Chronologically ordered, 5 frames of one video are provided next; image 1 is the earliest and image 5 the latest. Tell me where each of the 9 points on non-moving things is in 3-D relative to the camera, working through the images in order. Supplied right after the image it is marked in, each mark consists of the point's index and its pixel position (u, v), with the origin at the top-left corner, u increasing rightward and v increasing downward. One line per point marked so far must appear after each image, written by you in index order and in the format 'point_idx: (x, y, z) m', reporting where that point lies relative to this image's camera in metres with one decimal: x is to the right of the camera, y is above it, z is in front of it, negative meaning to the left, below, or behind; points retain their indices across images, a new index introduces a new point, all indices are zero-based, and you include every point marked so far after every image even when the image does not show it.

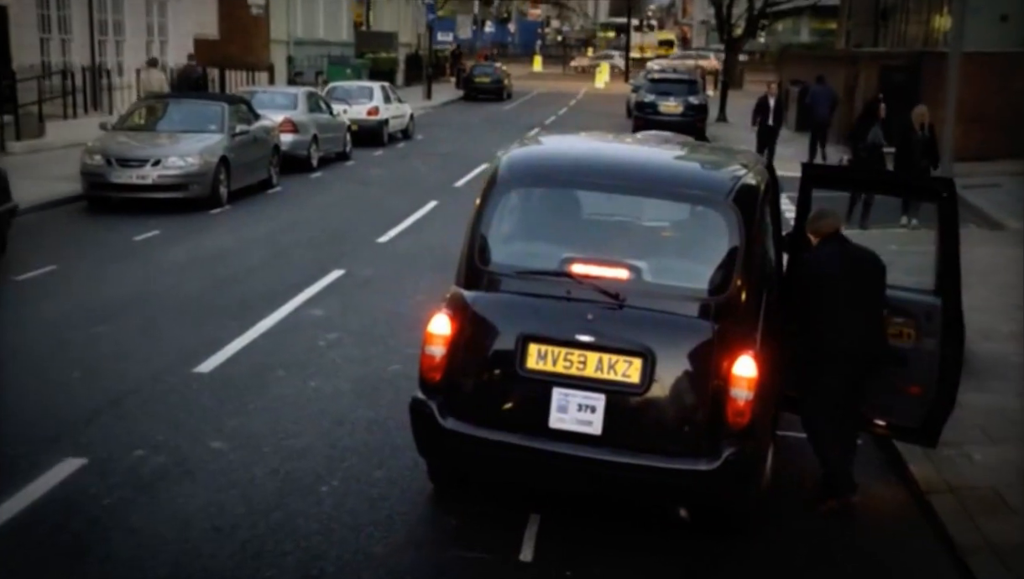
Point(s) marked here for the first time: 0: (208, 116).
0: (-4.3, +2.4, +17.7) m
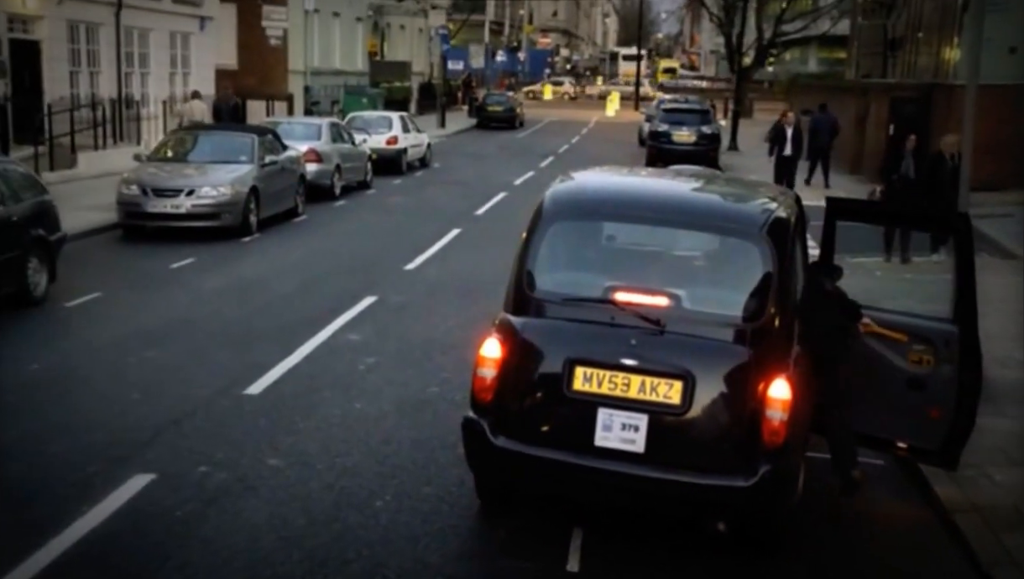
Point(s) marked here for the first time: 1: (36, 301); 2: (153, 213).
0: (-4.0, +2.1, +18.2) m
1: (-4.5, -0.1, +11.9) m
2: (-4.8, +1.0, +16.5) m
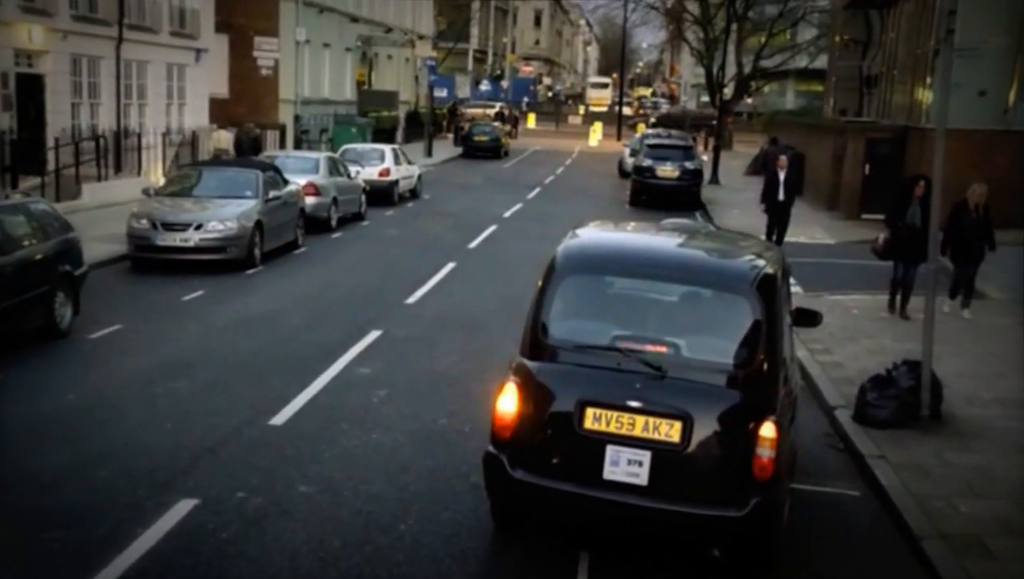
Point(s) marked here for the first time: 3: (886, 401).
0: (-4.1, +1.6, +18.9) m
1: (-4.5, -0.4, +12.6) m
2: (-4.8, +0.6, +17.2) m
3: (+3.1, -0.9, +10.5) m
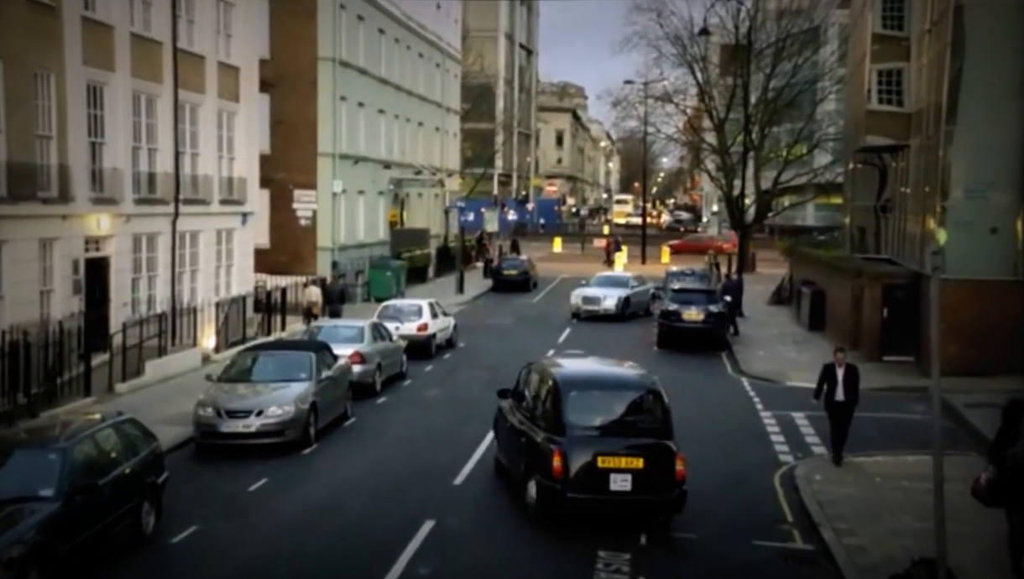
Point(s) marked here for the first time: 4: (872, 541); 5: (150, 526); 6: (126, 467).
0: (-3.5, -1.2, +20.3) m
1: (-4.0, -2.8, +13.8) m
2: (-4.2, -2.1, +18.5) m
3: (+3.6, -2.9, +11.6) m
4: (+4.2, -2.9, +14.5) m
5: (-4.0, -2.6, +13.9) m
6: (-4.1, -1.9, +13.4) m
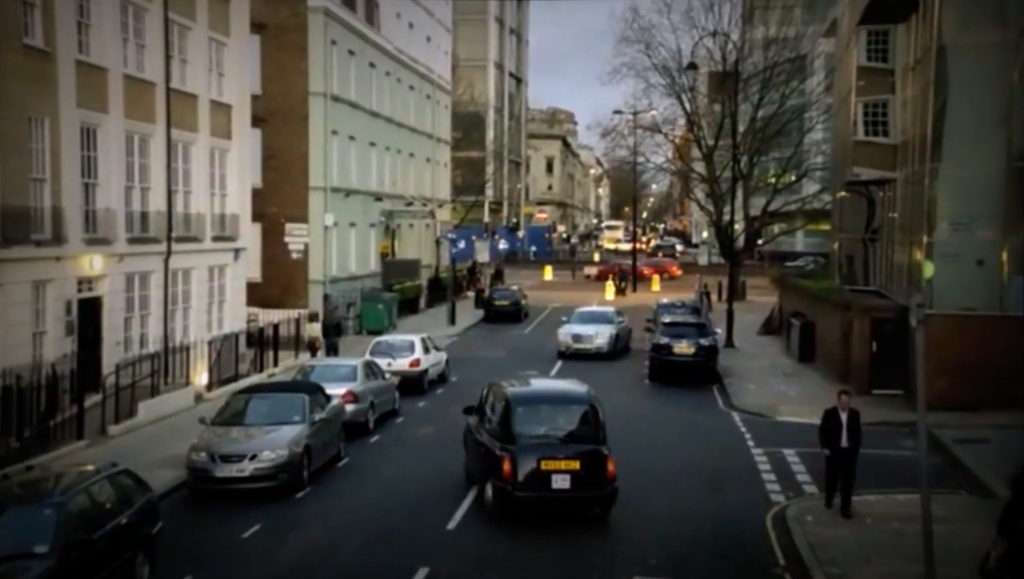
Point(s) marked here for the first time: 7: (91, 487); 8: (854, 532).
0: (-3.6, -1.9, +20.4) m
1: (-4.1, -3.3, +13.9) m
2: (-4.4, -2.8, +18.6) m
3: (+3.6, -3.4, +11.7) m
4: (+4.1, -3.5, +14.6) m
5: (-4.1, -3.2, +13.9) m
6: (-4.2, -2.5, +13.4) m
7: (-4.4, -2.1, +13.2) m
8: (+4.7, -3.4, +17.3) m
